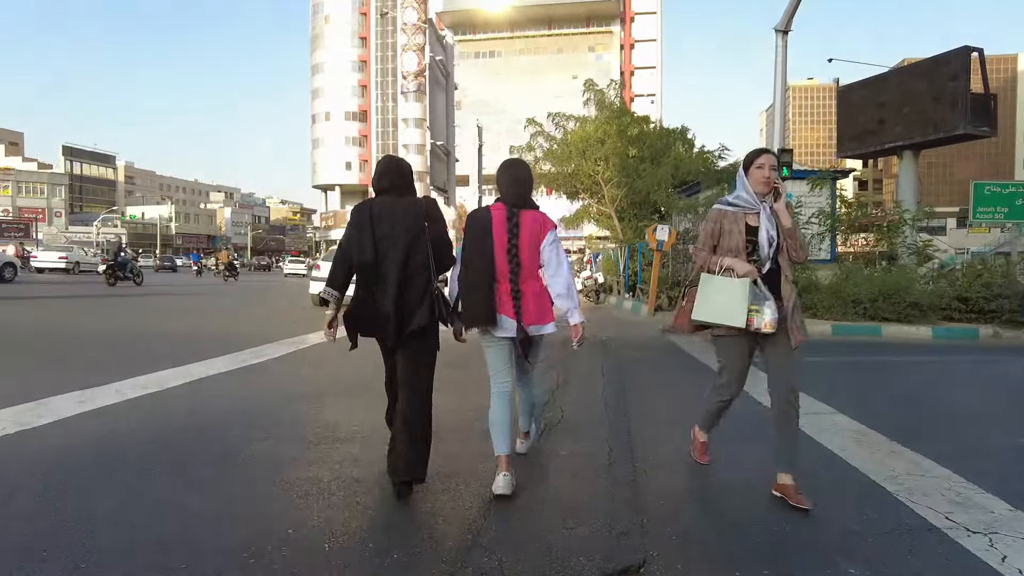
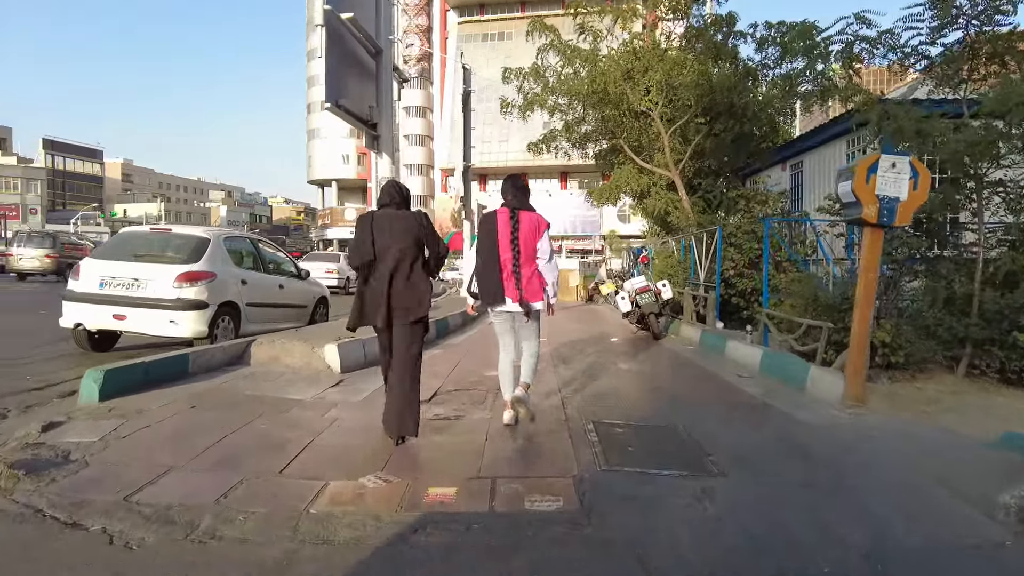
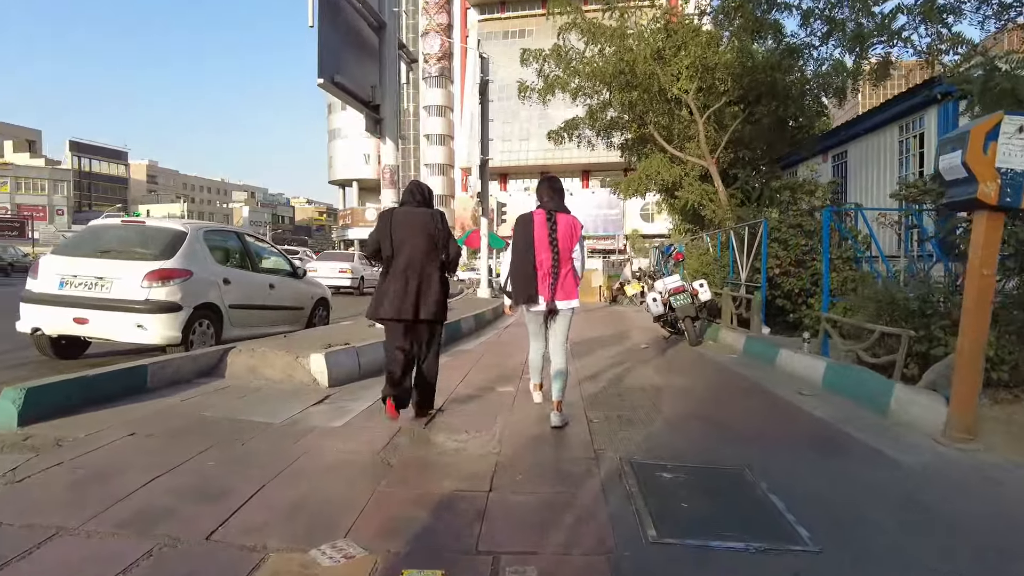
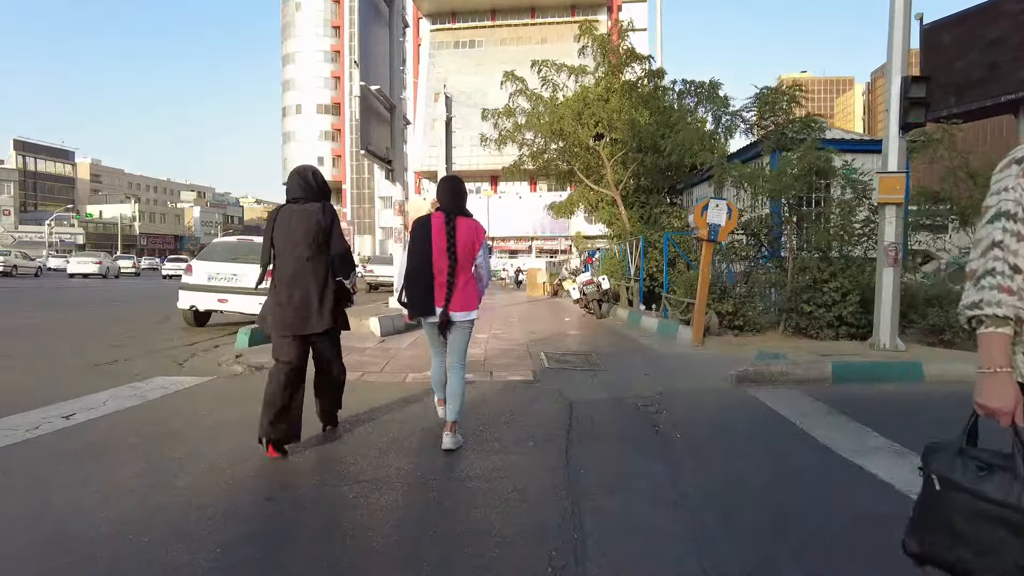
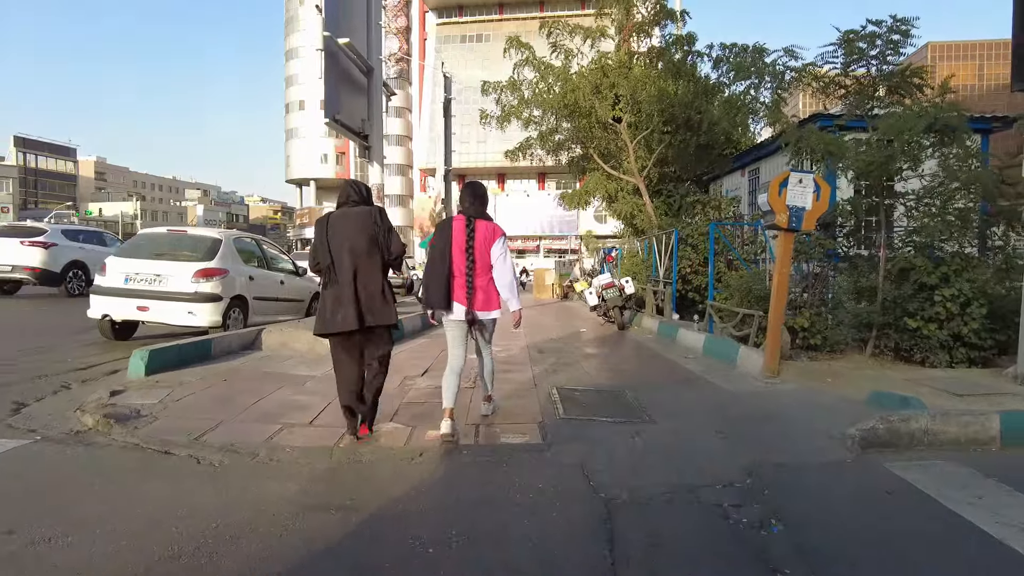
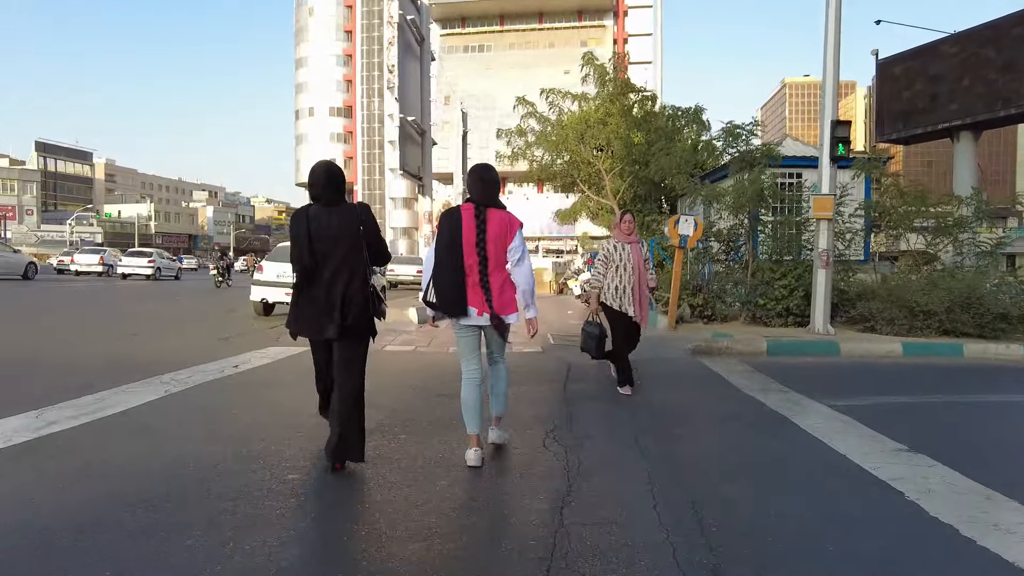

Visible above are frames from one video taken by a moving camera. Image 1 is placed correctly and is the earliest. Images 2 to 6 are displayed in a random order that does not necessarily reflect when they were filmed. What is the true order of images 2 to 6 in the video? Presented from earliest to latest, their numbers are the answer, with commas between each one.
6, 4, 5, 2, 3
